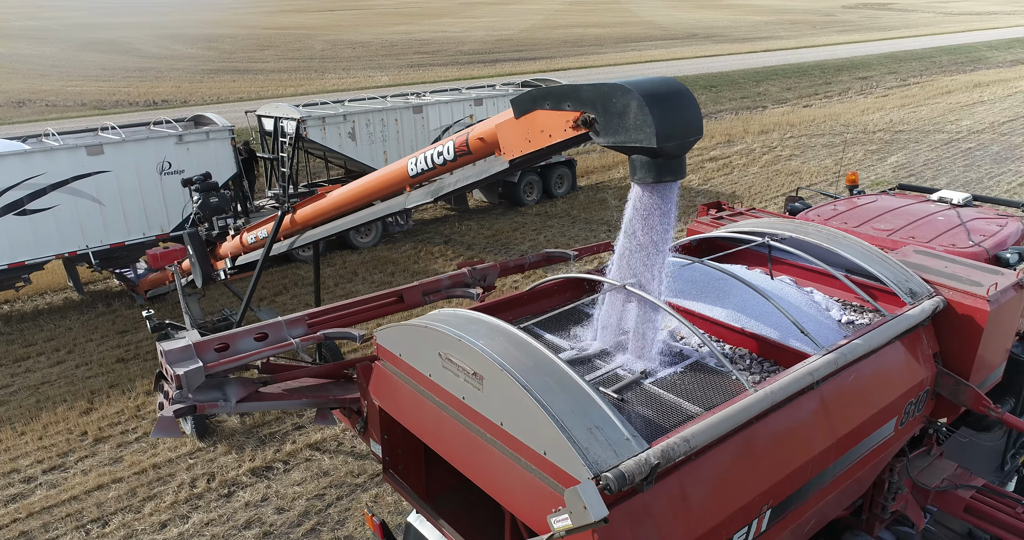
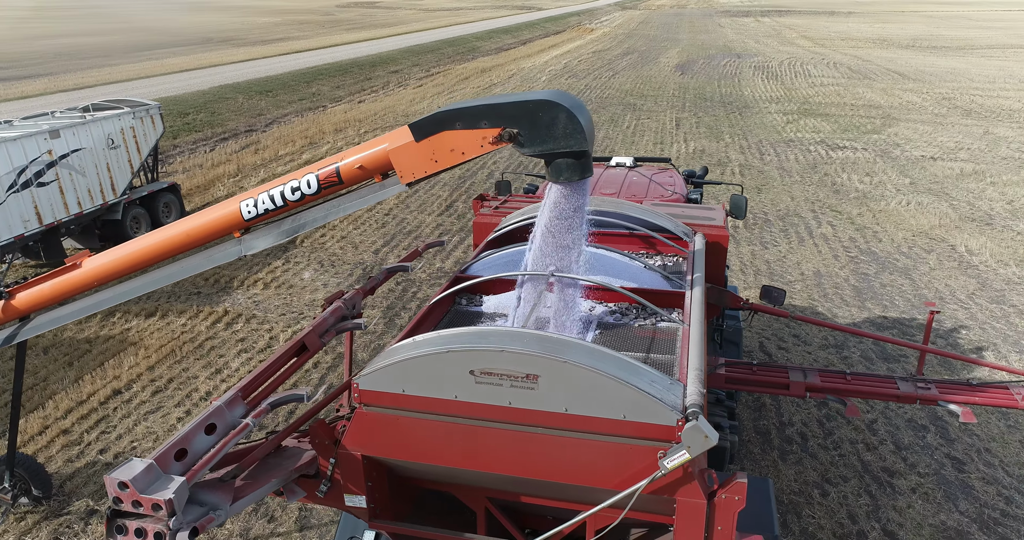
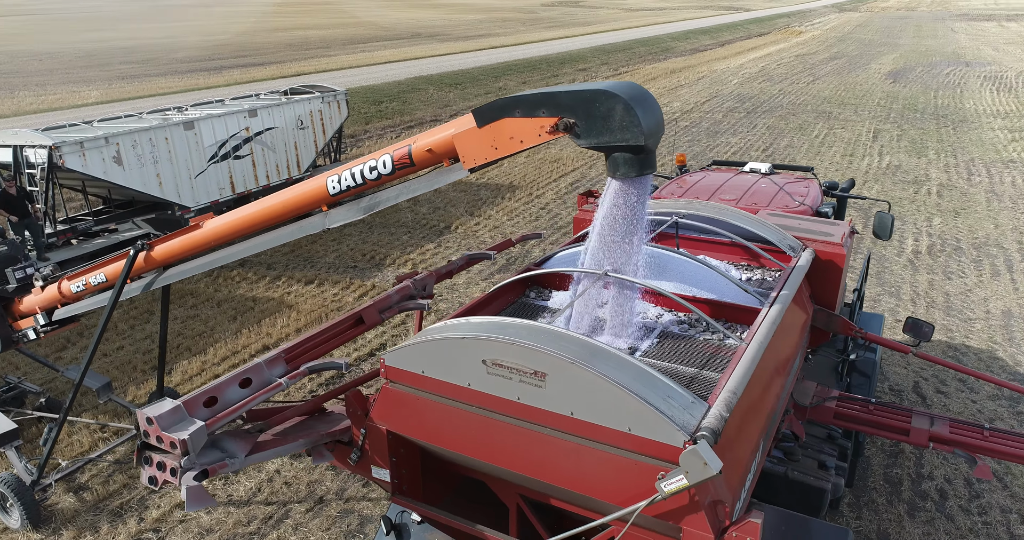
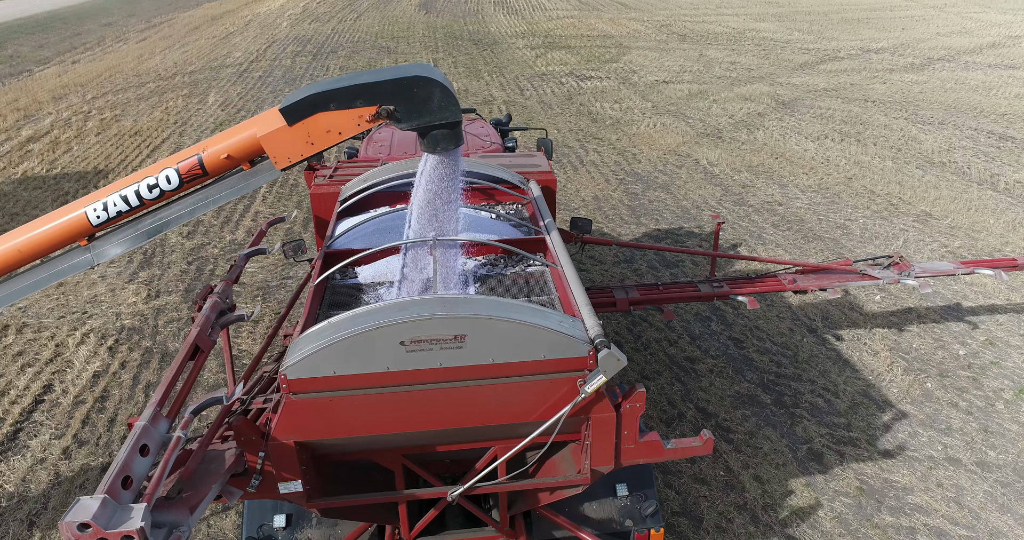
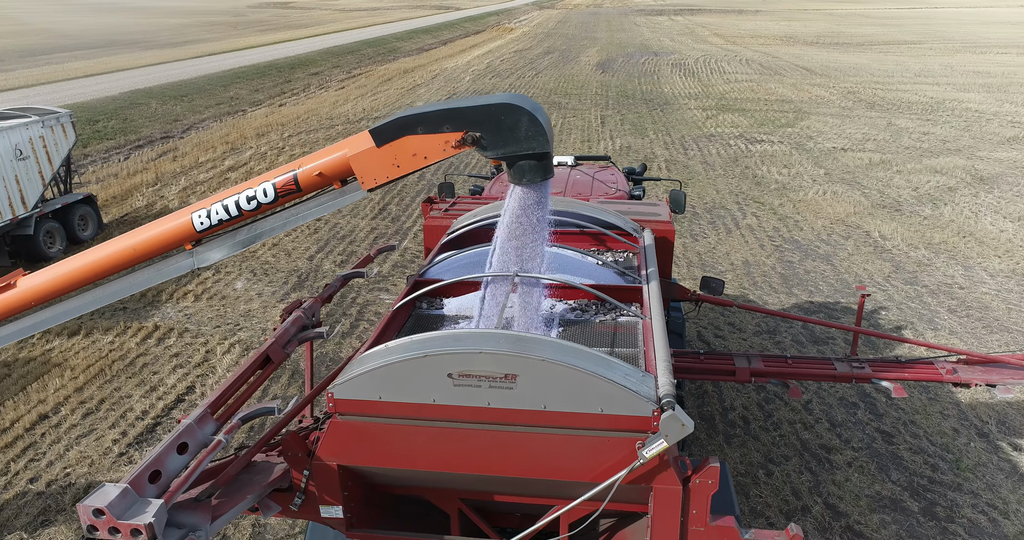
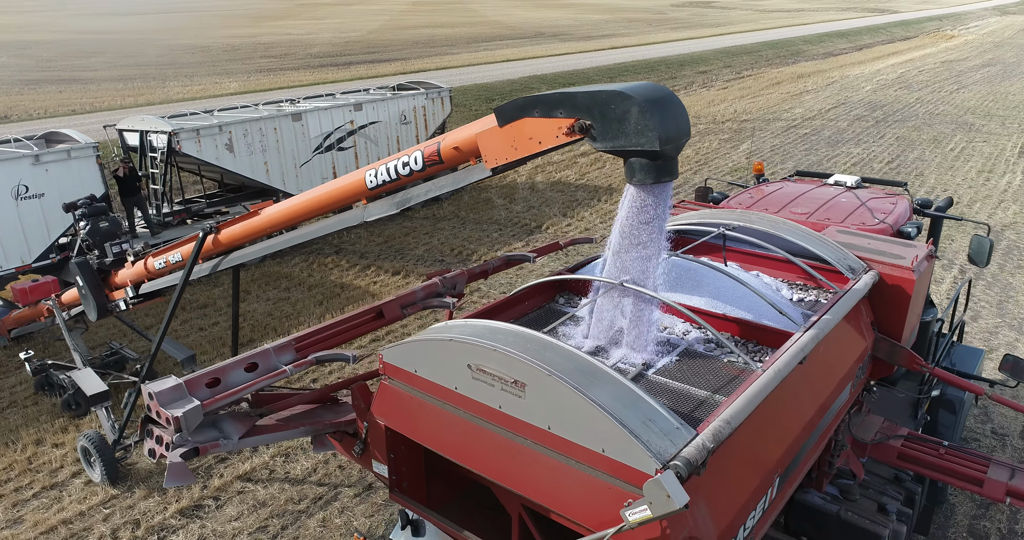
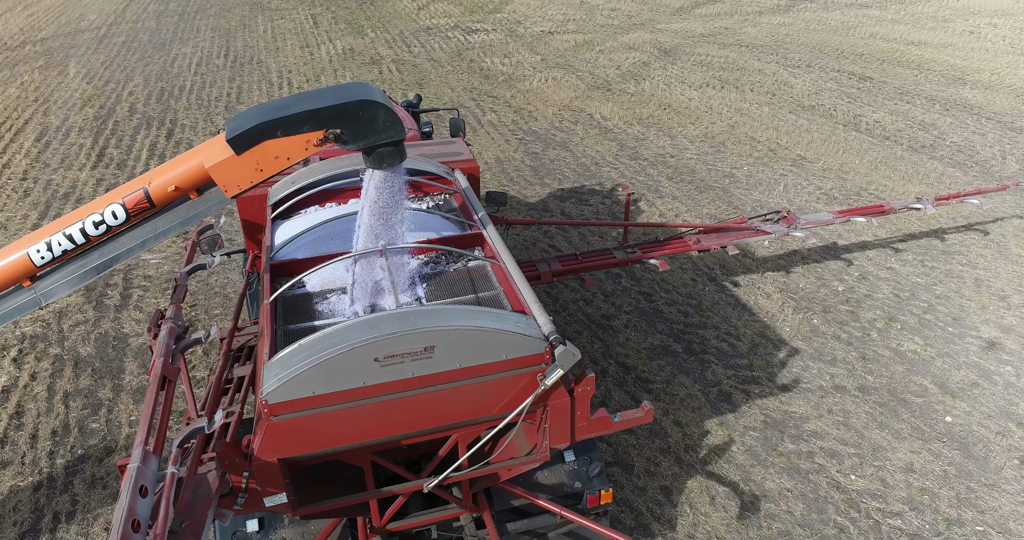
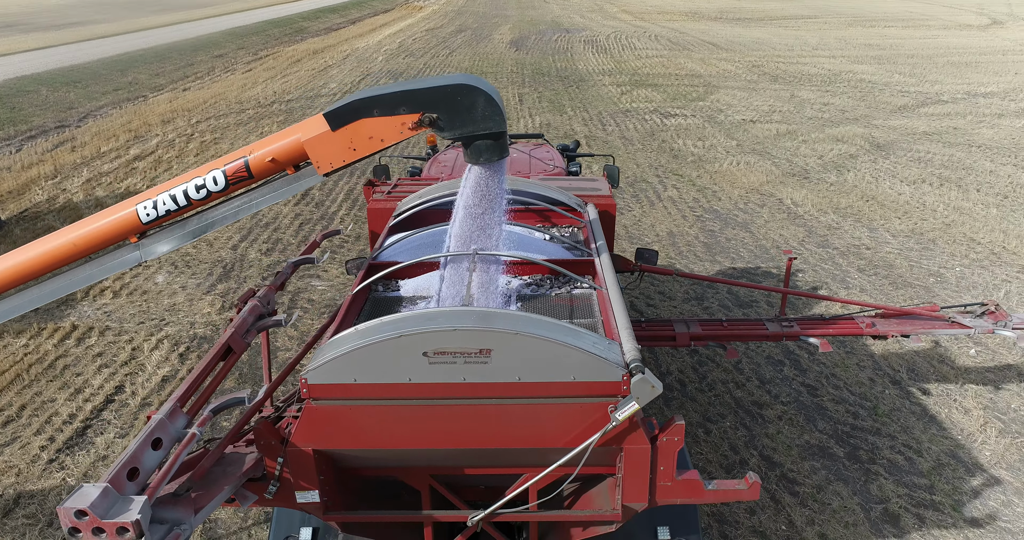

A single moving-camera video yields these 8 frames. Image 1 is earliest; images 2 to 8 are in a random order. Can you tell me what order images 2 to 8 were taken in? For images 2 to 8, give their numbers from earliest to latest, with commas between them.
6, 3, 2, 5, 8, 4, 7
